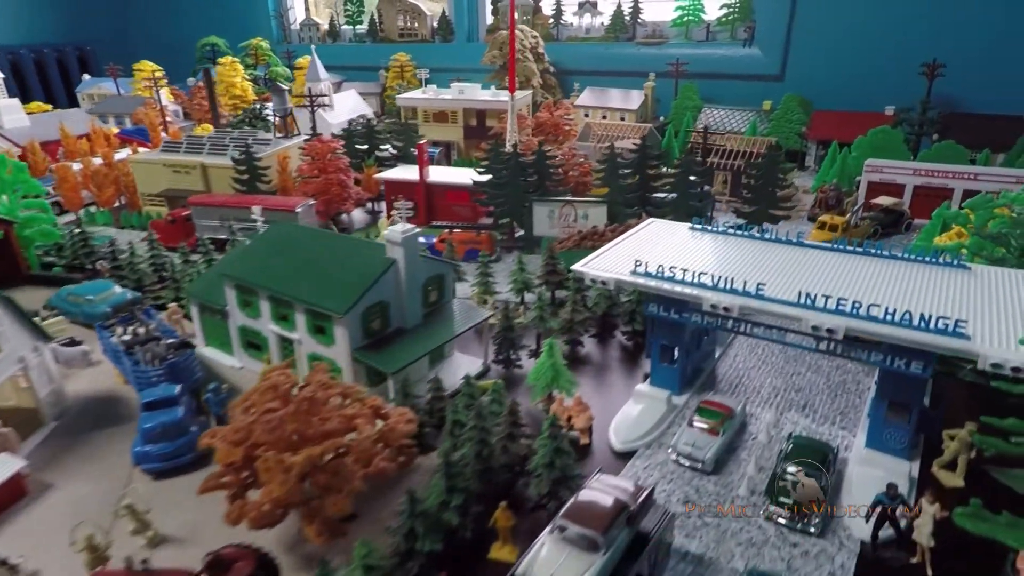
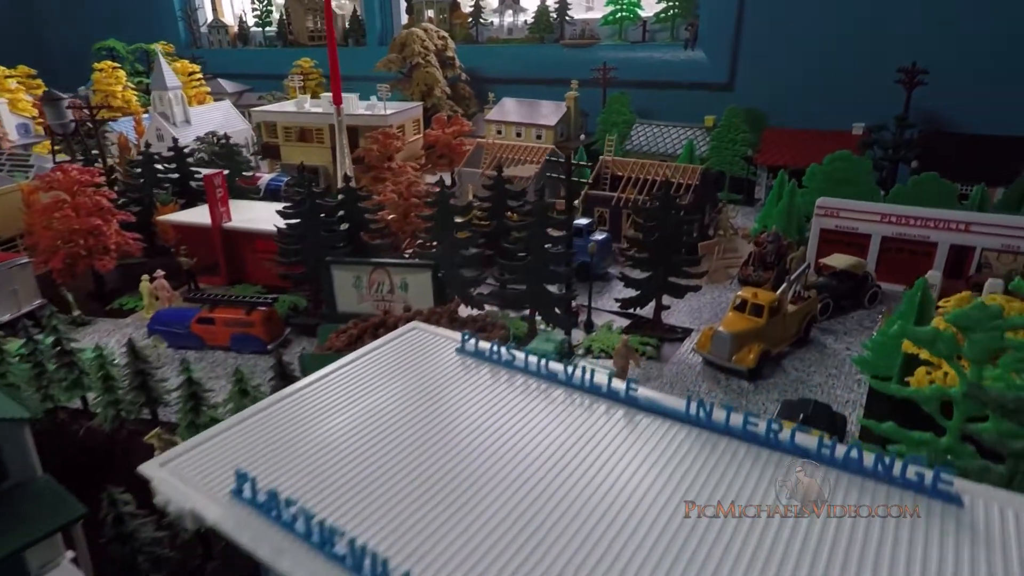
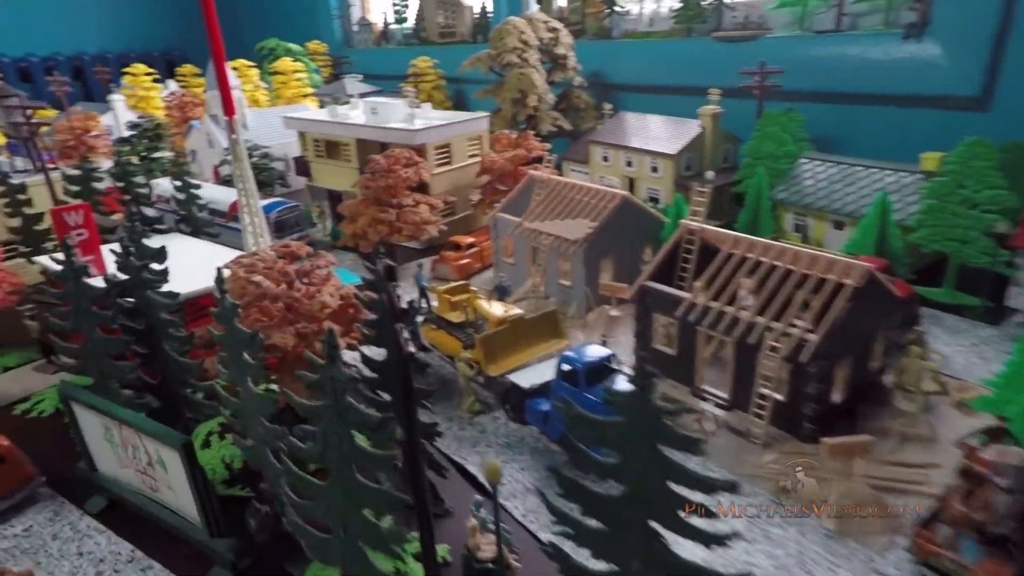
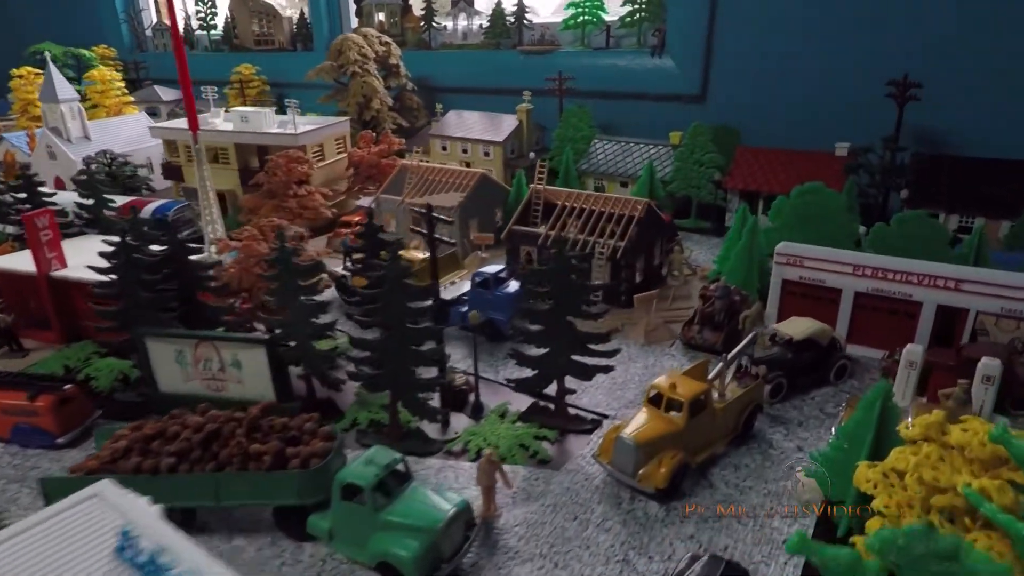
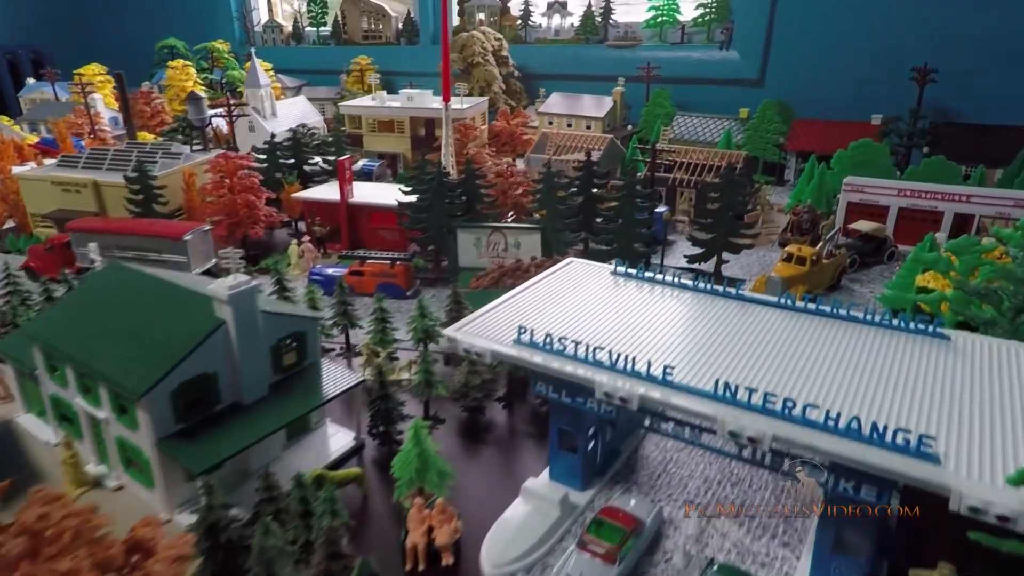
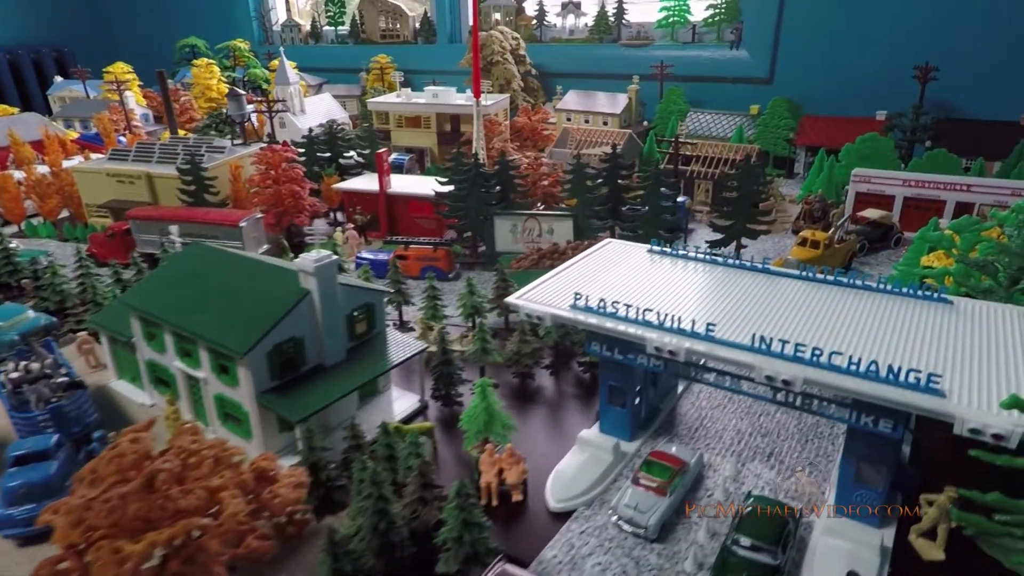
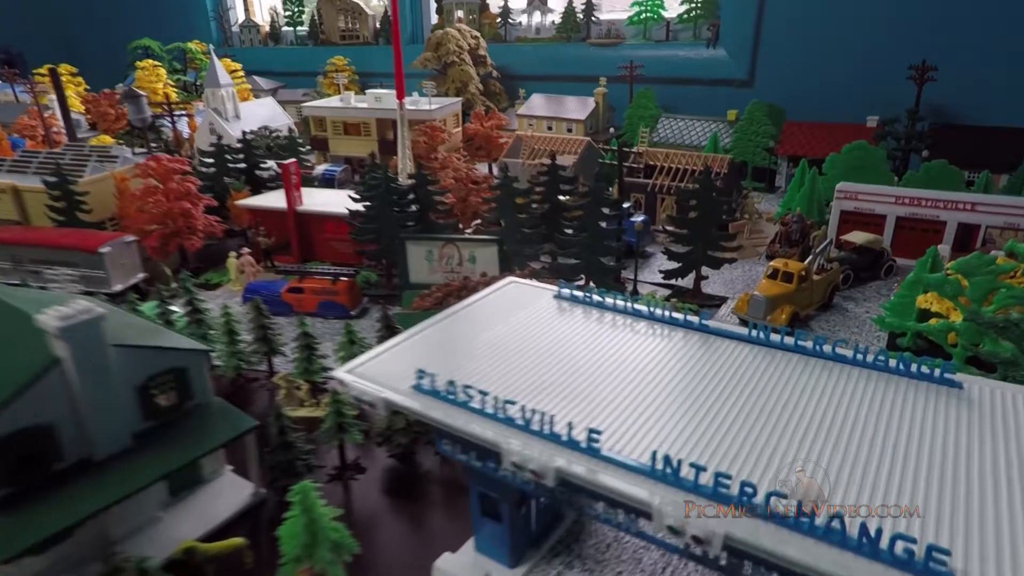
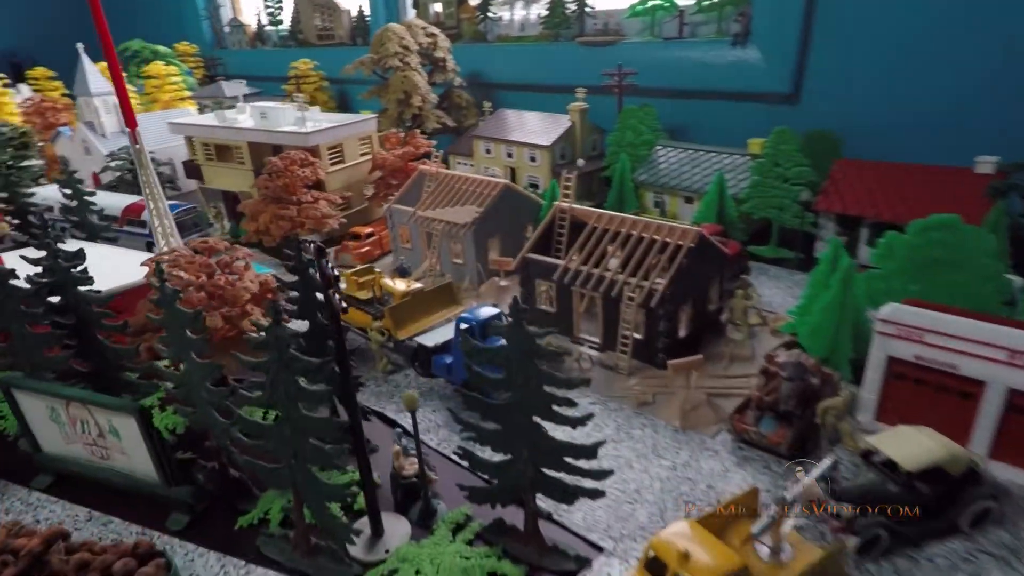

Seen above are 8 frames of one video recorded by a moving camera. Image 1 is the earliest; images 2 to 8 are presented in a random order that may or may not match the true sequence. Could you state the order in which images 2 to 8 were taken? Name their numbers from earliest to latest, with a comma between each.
6, 5, 7, 2, 4, 8, 3
